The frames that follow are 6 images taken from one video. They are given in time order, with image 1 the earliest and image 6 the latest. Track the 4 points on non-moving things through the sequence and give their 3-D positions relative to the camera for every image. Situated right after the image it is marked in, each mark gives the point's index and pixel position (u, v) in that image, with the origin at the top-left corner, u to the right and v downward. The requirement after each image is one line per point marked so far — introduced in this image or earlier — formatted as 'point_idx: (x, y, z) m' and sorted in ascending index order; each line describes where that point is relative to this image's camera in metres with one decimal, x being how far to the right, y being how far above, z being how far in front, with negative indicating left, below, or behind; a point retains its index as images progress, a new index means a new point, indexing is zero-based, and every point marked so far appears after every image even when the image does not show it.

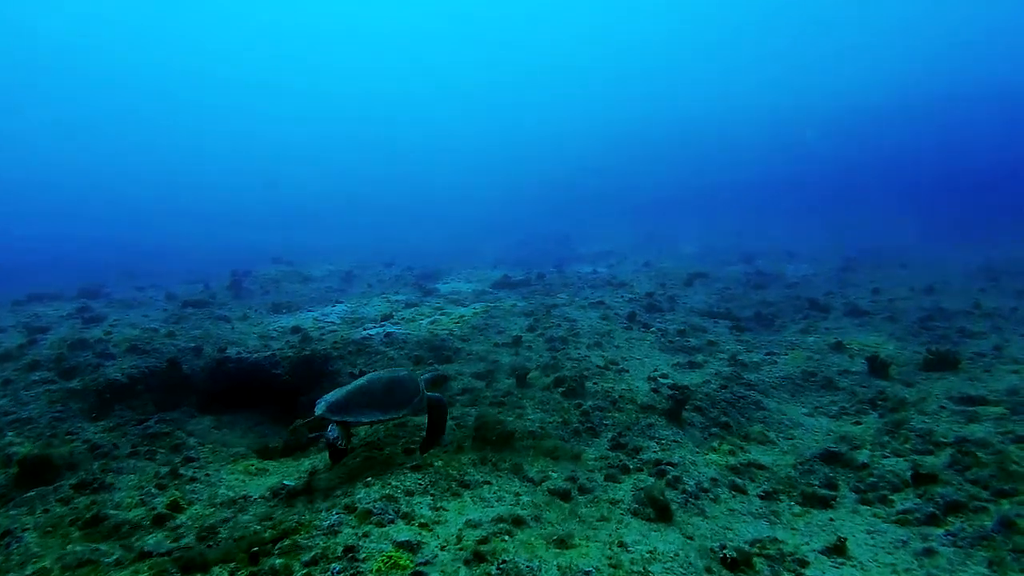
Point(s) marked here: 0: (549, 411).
0: (+0.3, -1.1, +6.4) m
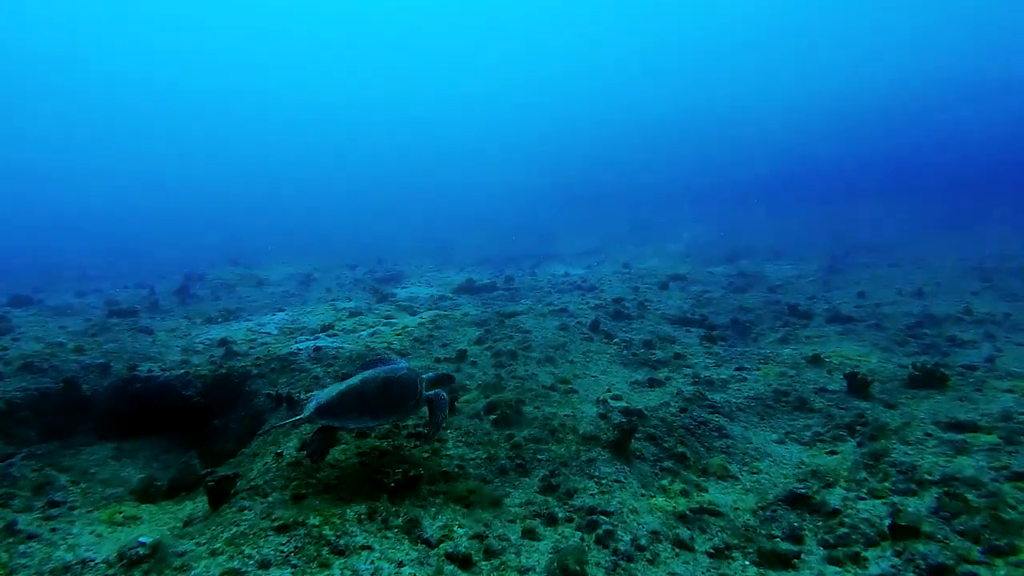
0: (-0.3, -1.2, +5.5) m
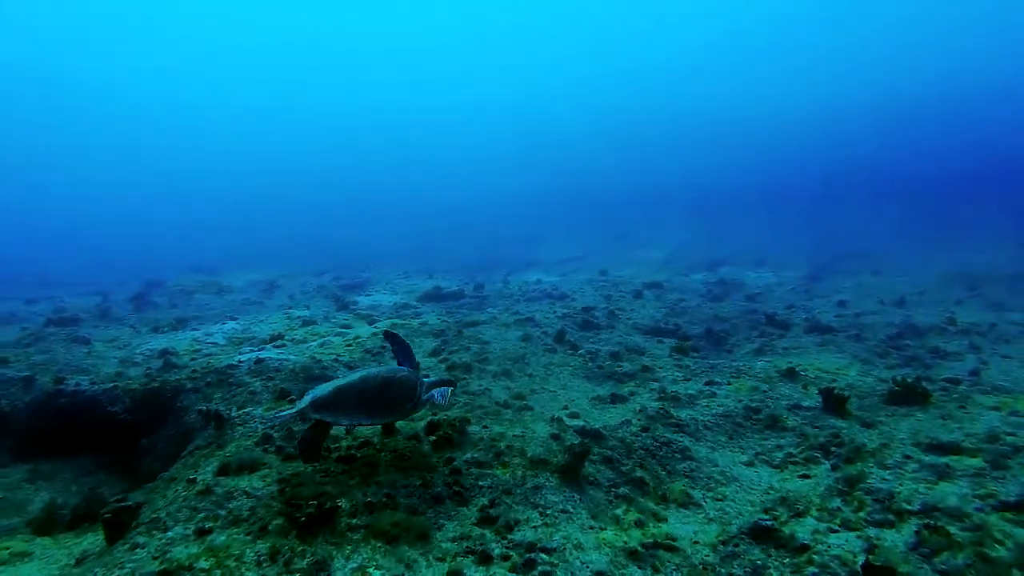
0: (-0.7, -1.2, +5.0) m
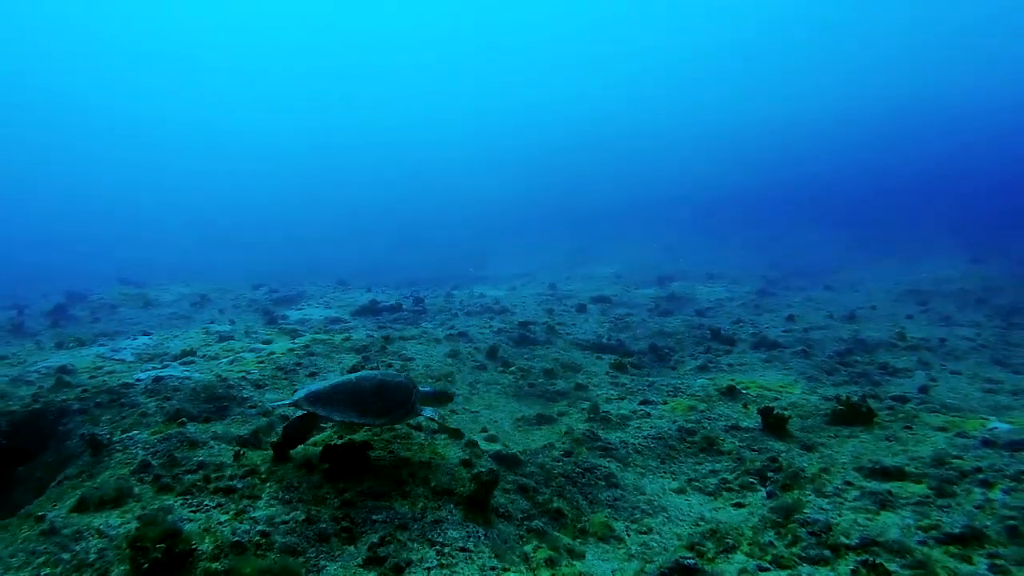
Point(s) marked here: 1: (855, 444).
0: (-1.3, -1.3, +4.4) m
1: (+2.7, -1.2, +5.6) m
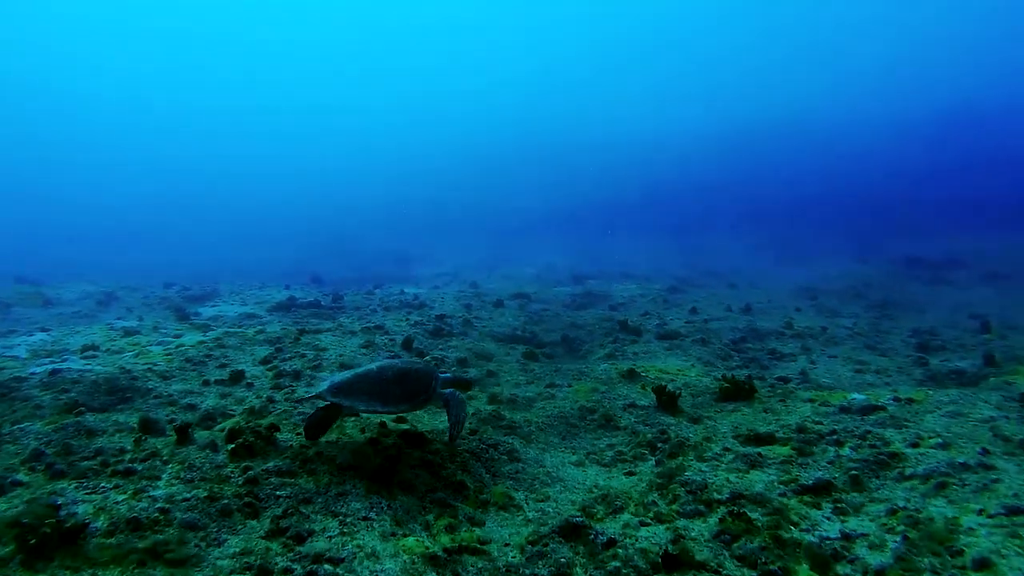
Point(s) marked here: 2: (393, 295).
0: (-2.0, -1.2, +4.5) m
1: (+1.9, -1.1, +6.1) m
2: (-2.1, -0.1, +13.1) m
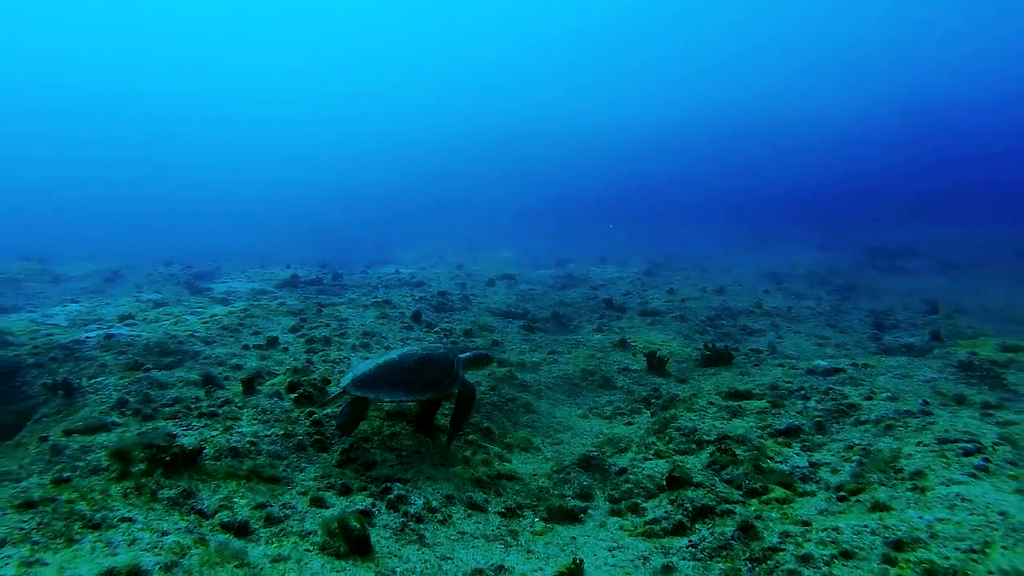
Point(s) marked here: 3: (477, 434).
0: (-1.8, -1.0, +5.3) m
1: (+2.0, -0.9, +7.1) m
2: (-2.4, +0.3, +13.9) m
3: (-0.3, -1.2, +5.8) m
